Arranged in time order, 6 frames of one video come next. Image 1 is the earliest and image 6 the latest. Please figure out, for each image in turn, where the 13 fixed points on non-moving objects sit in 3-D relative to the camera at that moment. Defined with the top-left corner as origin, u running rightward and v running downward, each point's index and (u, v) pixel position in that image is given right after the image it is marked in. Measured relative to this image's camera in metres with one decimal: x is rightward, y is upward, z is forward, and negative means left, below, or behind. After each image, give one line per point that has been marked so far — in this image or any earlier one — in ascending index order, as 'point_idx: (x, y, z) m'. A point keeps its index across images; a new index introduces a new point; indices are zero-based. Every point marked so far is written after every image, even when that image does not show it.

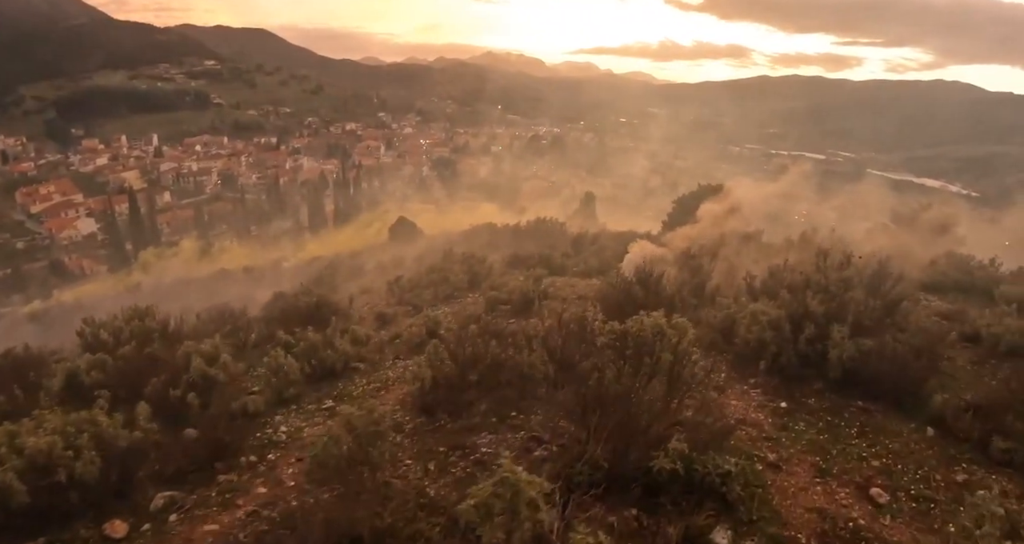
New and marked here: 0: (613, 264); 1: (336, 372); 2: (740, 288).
0: (+2.8, +0.2, +15.1) m
1: (-2.5, -1.4, +7.5) m
2: (+4.1, -0.5, +10.1) m
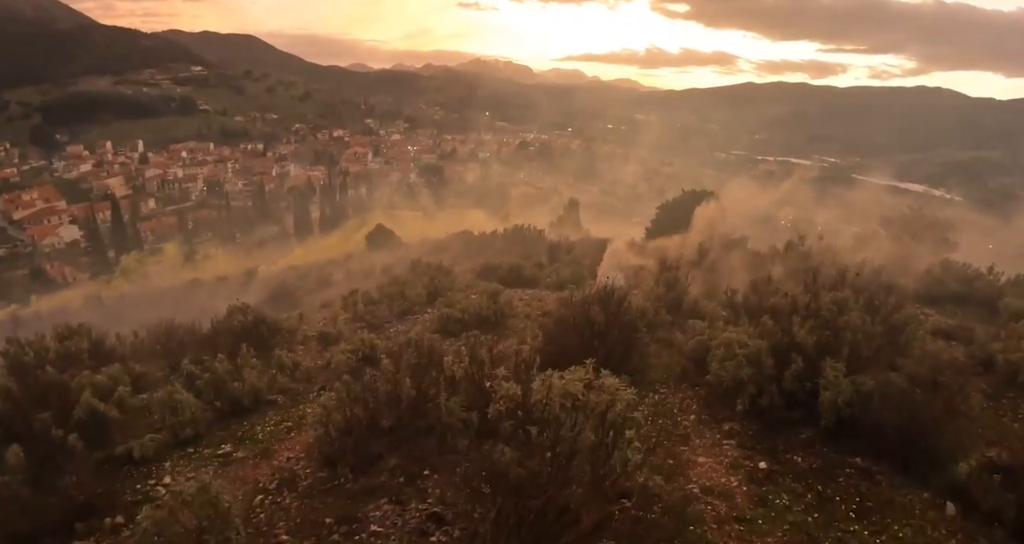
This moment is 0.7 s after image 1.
0: (+2.1, -0.1, +14.1) m
1: (-3.1, -1.6, +6.5) m
2: (+3.4, -0.7, +9.1) m
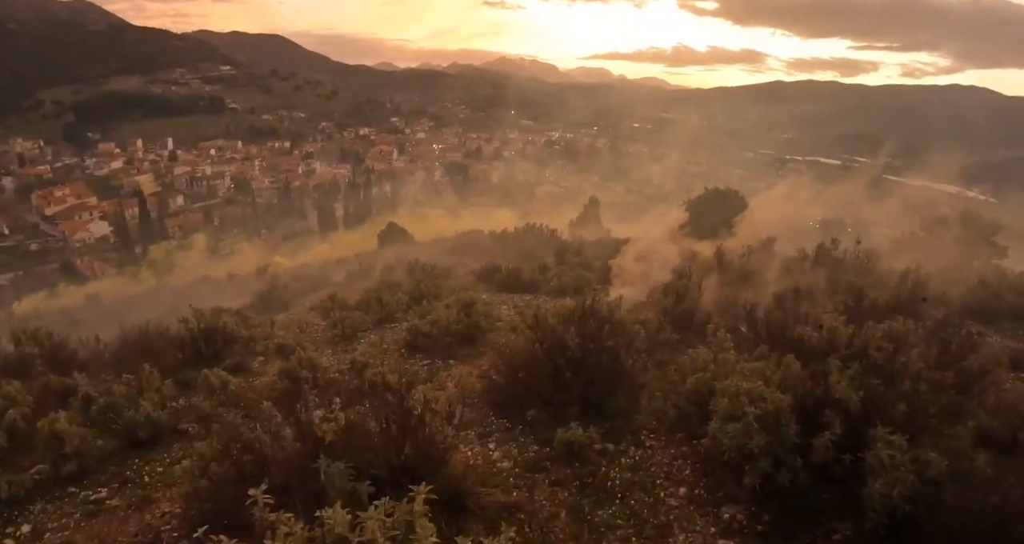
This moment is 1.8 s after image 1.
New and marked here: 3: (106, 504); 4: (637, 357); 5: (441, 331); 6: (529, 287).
0: (+2.0, -0.2, +12.8) m
1: (-3.5, -1.6, +5.4) m
2: (+3.1, -0.8, +7.8) m
3: (-3.2, -1.9, +4.4) m
4: (+1.2, -0.8, +5.3) m
5: (-0.9, -0.8, +7.3) m
6: (+0.4, -0.3, +12.4) m
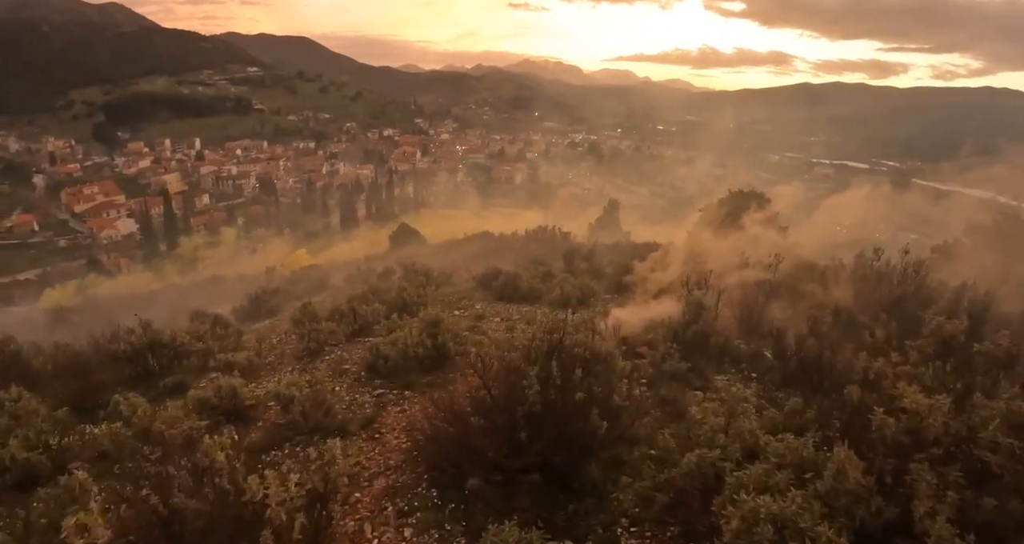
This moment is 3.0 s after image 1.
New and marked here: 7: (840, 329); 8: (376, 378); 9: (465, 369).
0: (+2.0, -0.4, +11.6) m
1: (-3.9, -1.7, +4.4) m
2: (+2.9, -1.0, +6.5) m
3: (-3.6, -2.0, +3.4) m
4: (+0.9, -1.0, +4.1) m
5: (-1.2, -0.9, +6.2) m
6: (+0.4, -0.5, +11.3) m
7: (+4.2, -0.5, +7.1) m
8: (-1.5, -1.2, +6.0) m
9: (-0.5, -1.0, +5.9) m
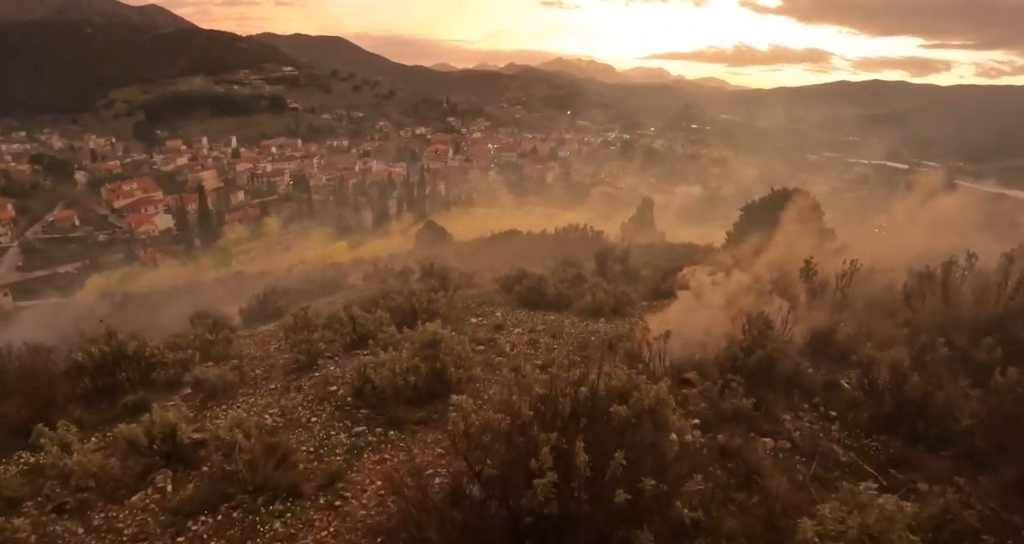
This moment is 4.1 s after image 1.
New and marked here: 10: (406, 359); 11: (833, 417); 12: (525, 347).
0: (+2.4, -0.4, +10.2) m
1: (-3.8, -1.7, +3.3) m
2: (+3.0, -1.1, +5.1) m
3: (-3.6, -2.0, +2.3) m
4: (+0.9, -1.0, +2.8) m
5: (-1.0, -0.9, +5.0) m
6: (+0.8, -0.6, +9.9) m
7: (+4.4, -0.7, +5.6) m
8: (-1.4, -1.2, +4.8) m
9: (-0.4, -1.1, +4.7) m
10: (-1.0, -0.8, +5.3) m
11: (+2.9, -1.3, +4.9) m
12: (+0.2, -0.9, +7.0) m
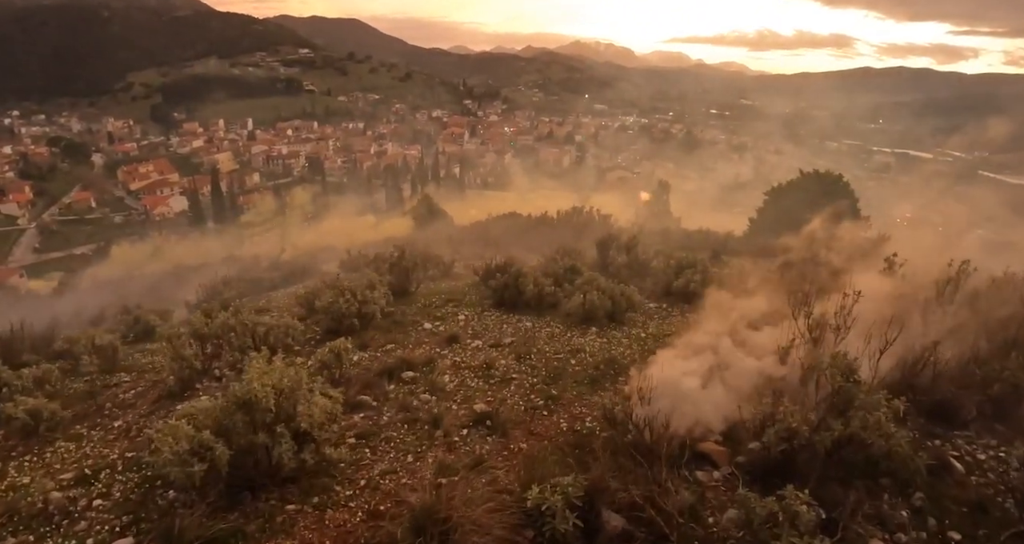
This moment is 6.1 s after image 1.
0: (+2.0, -0.4, +8.0) m
1: (-4.4, -1.7, +1.4) m
2: (+2.4, -1.2, +2.9) m
3: (-4.3, -2.0, +0.3) m
4: (+0.3, -1.1, +0.7) m
5: (-1.6, -0.9, +2.9) m
6: (+0.4, -0.5, +7.8) m
7: (+3.8, -0.7, +3.4) m
8: (-2.0, -1.2, +2.7) m
9: (-1.0, -1.1, +2.6) m
10: (-1.6, -0.8, +3.2) m
11: (+2.3, -1.3, +2.7) m
12: (-0.4, -0.9, +4.9) m
